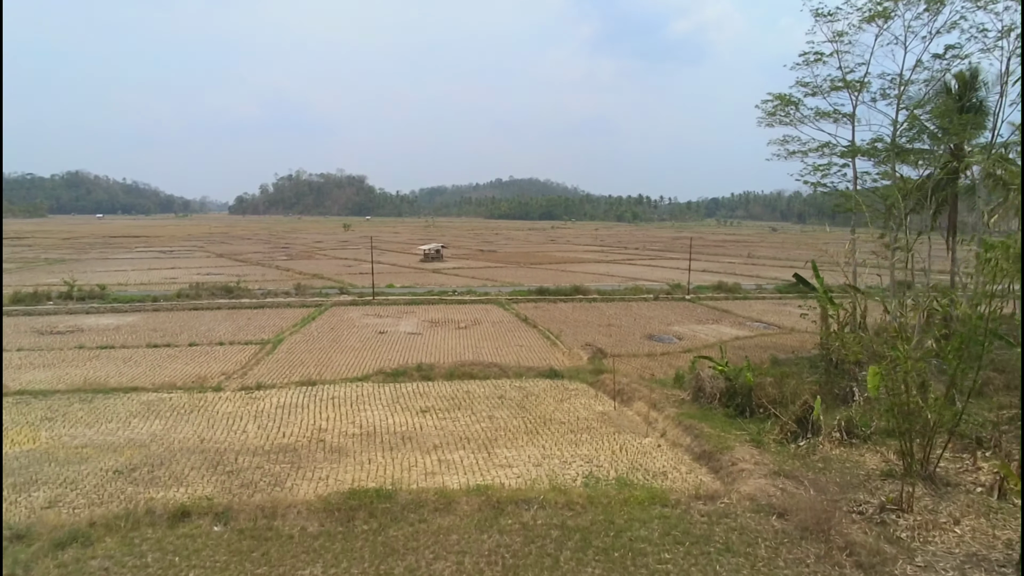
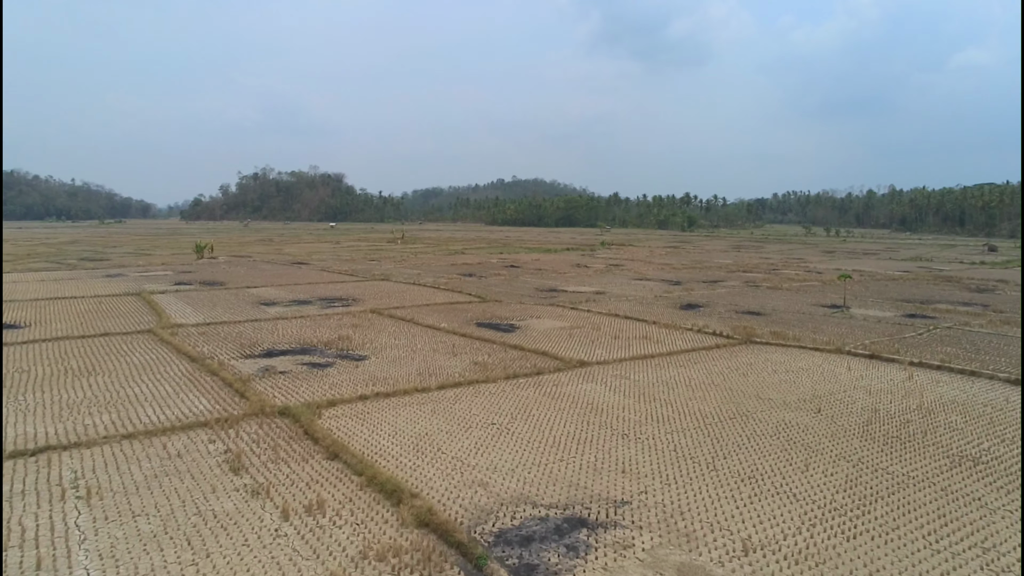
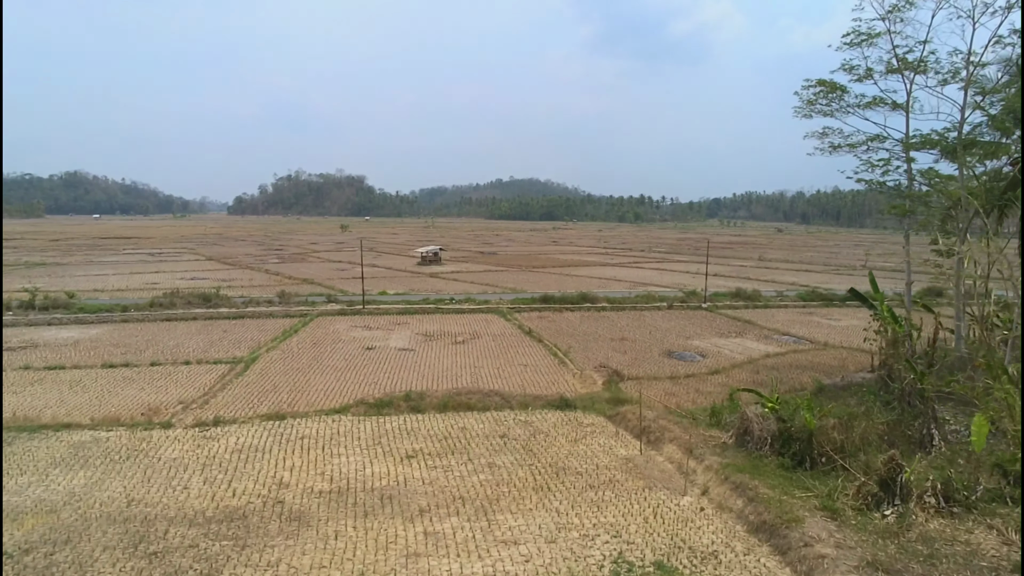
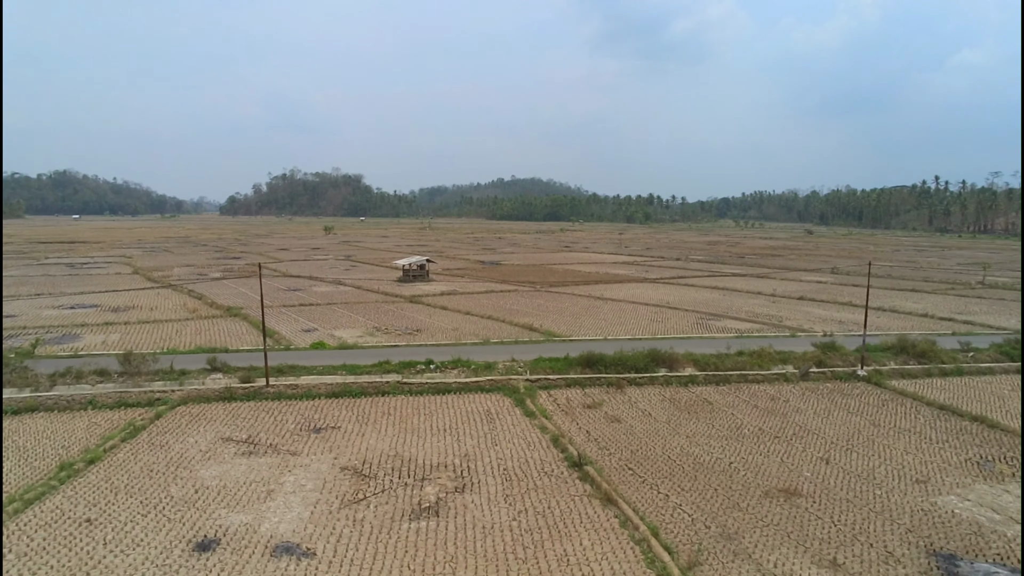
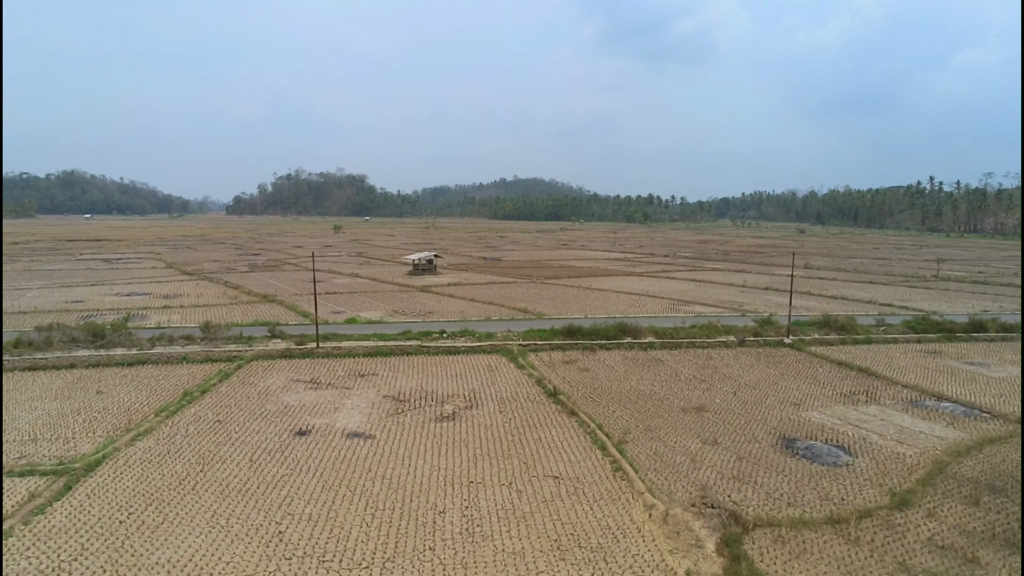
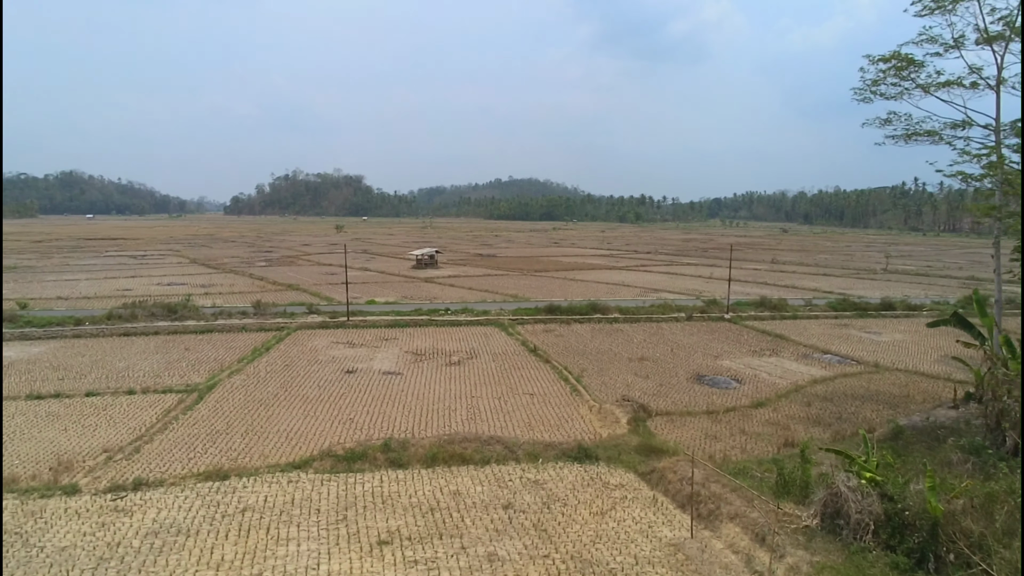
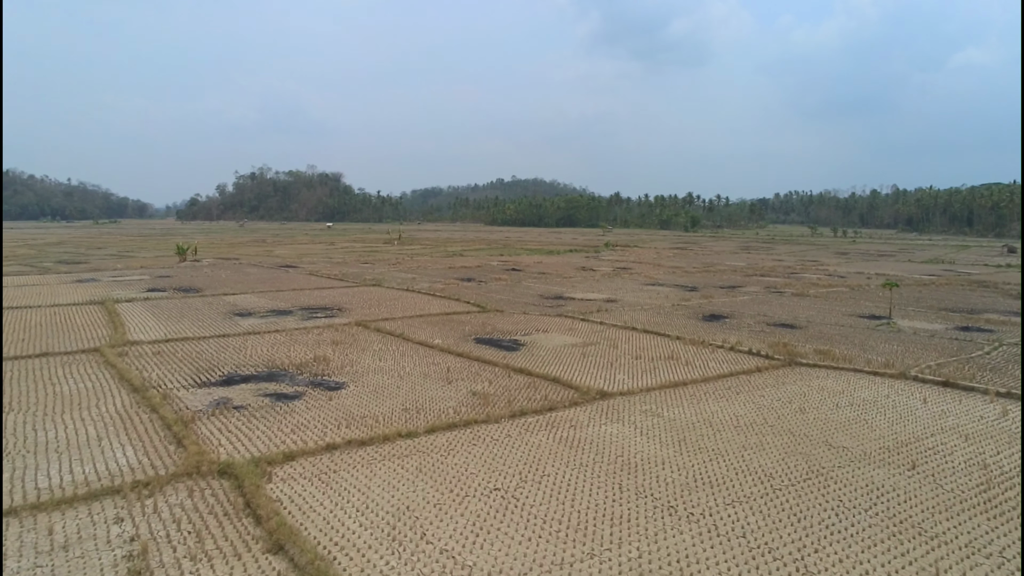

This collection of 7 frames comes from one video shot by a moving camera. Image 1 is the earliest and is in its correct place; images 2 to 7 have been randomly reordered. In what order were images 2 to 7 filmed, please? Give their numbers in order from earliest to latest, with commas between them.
3, 6, 5, 4, 2, 7
